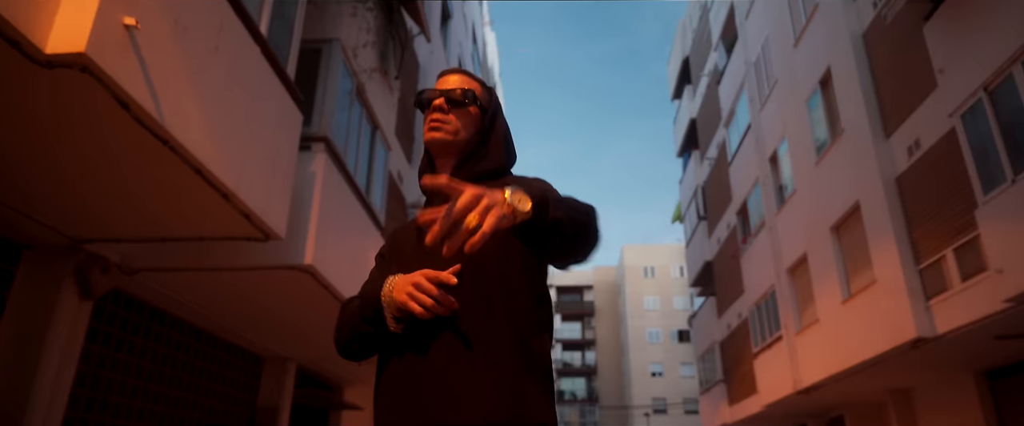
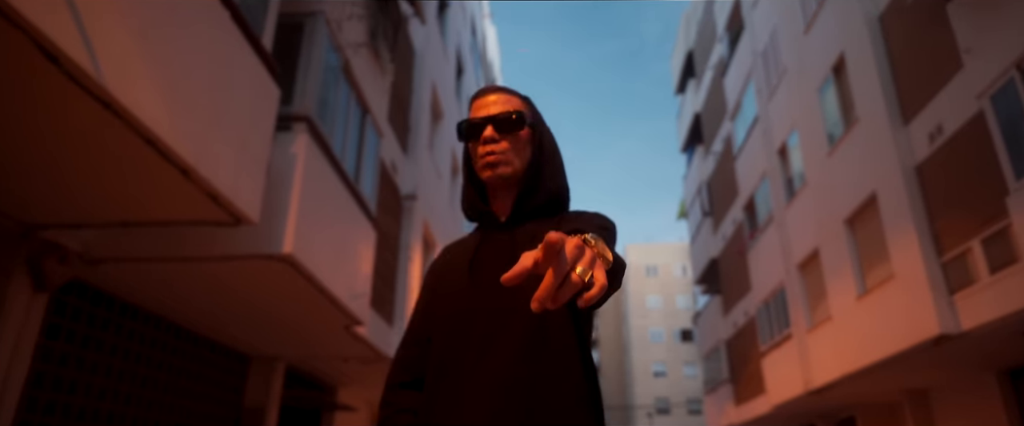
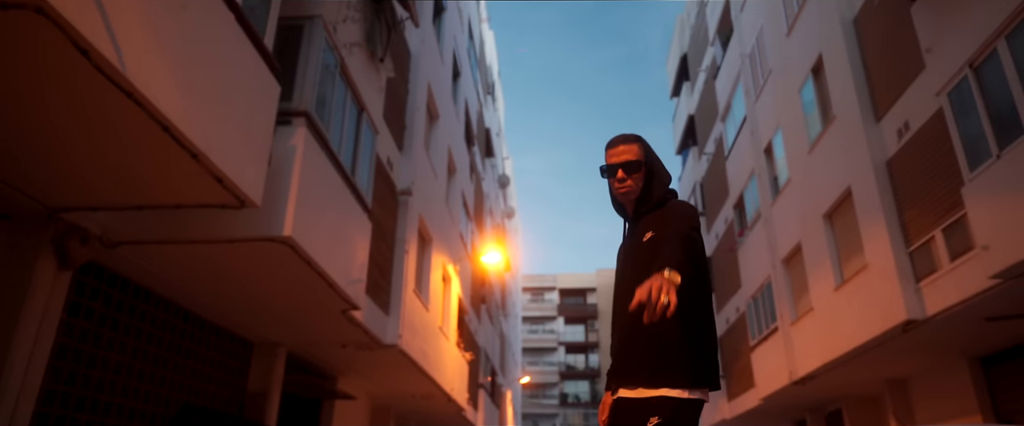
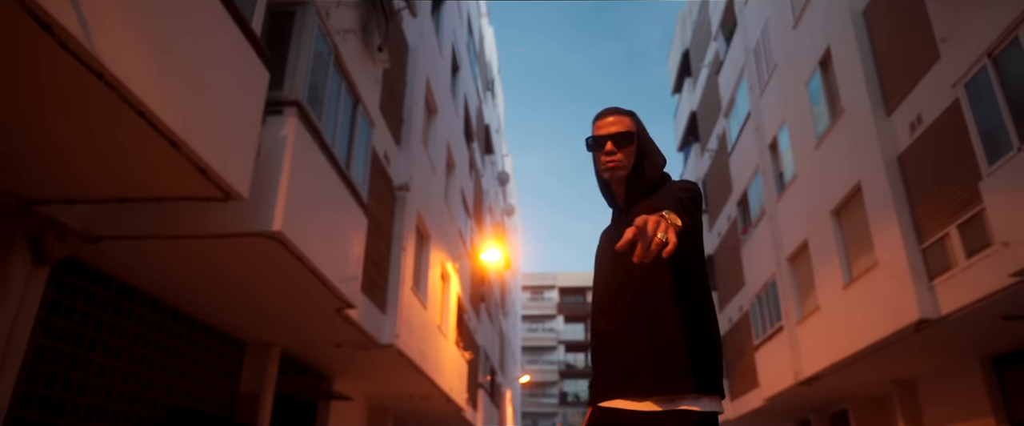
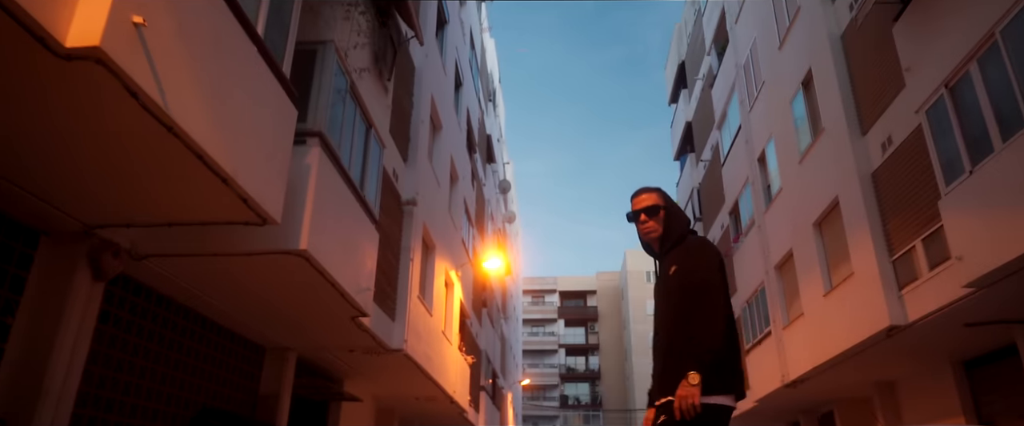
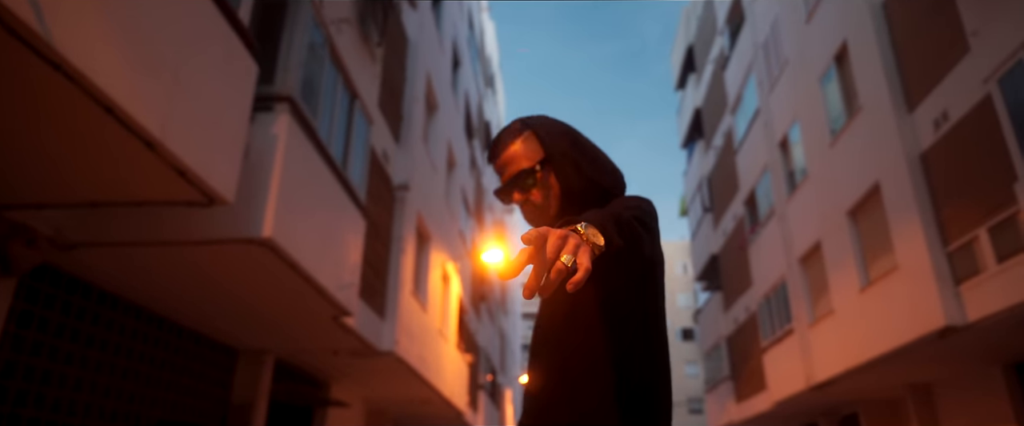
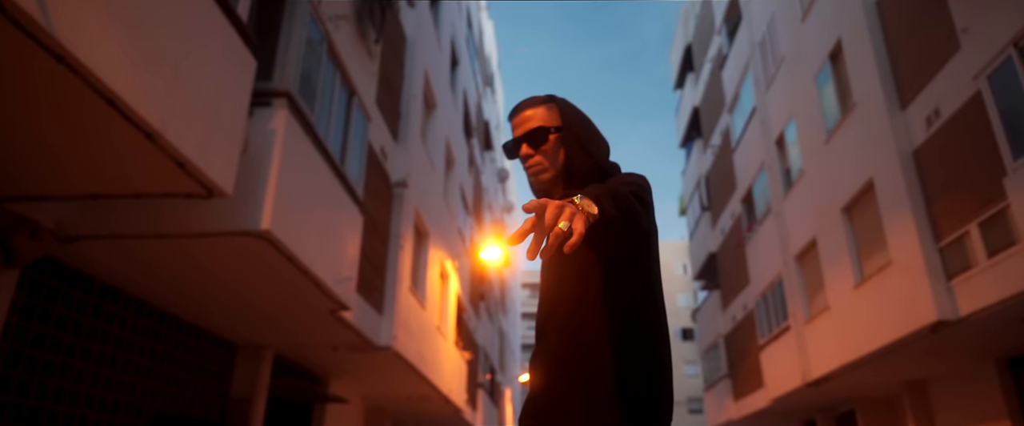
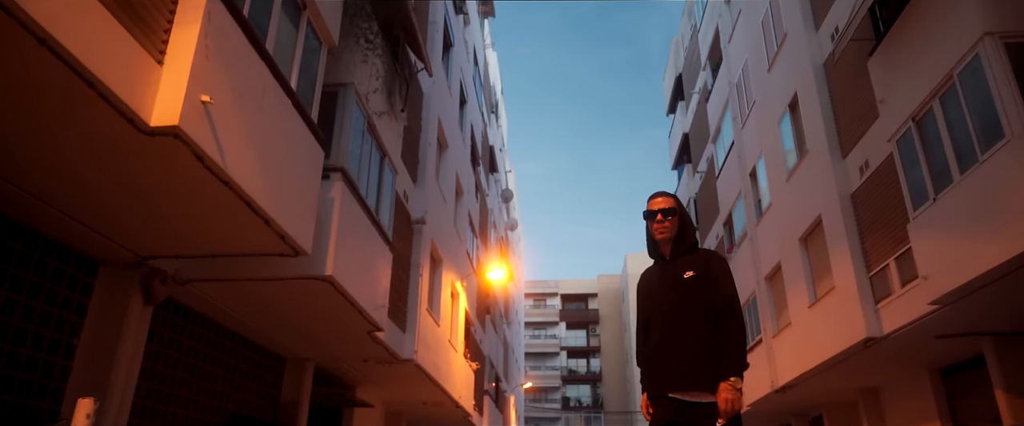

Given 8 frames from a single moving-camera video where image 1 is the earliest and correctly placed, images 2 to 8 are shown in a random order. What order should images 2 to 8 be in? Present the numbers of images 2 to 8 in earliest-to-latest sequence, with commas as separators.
2, 6, 7, 4, 3, 5, 8
